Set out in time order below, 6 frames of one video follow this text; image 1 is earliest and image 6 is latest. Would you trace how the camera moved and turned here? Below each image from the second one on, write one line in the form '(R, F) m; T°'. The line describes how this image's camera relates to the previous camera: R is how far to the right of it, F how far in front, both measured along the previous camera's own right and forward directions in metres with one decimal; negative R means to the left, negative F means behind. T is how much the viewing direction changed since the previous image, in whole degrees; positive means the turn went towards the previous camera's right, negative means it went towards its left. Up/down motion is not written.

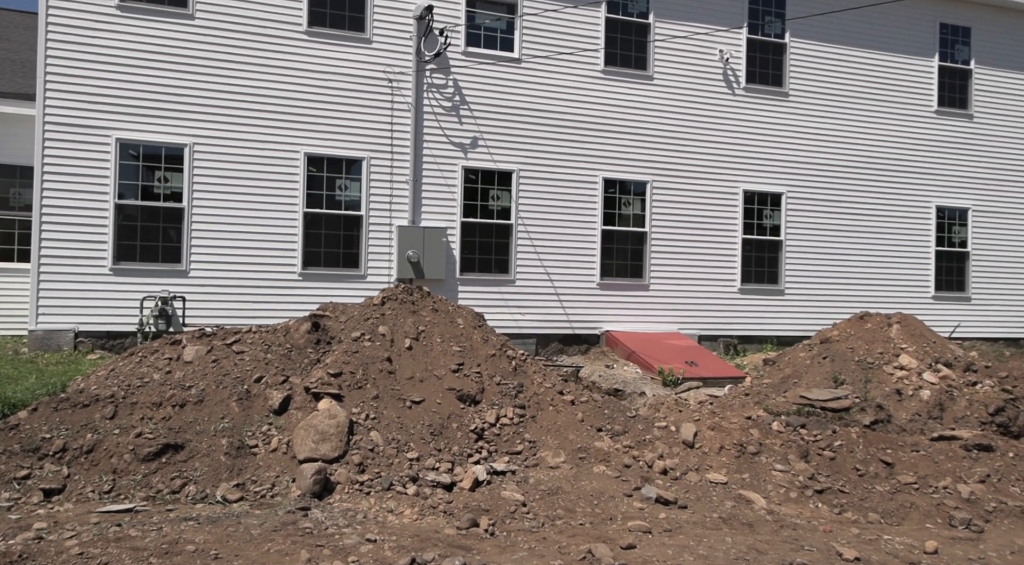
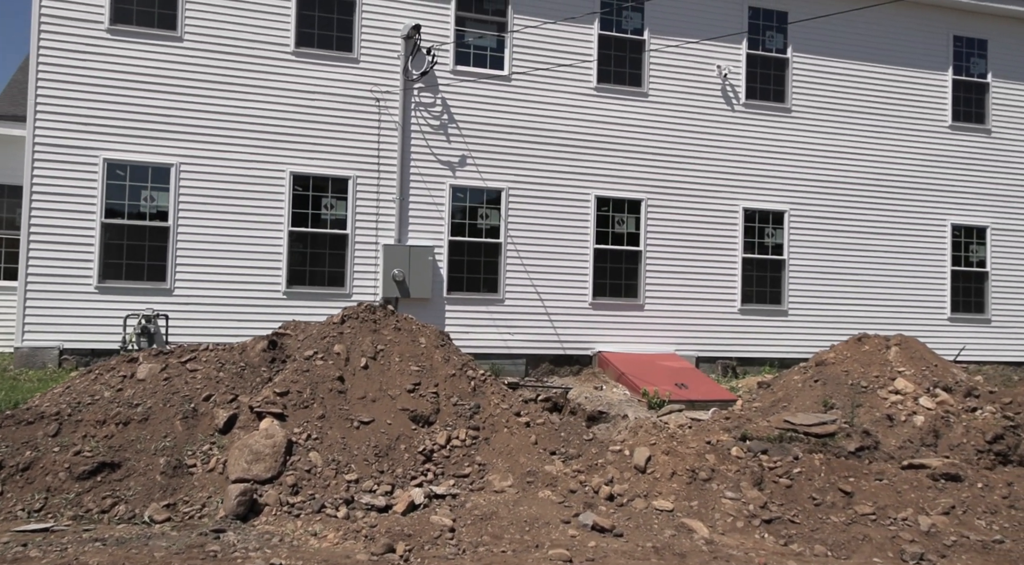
(+0.9, +0.3) m; -3°
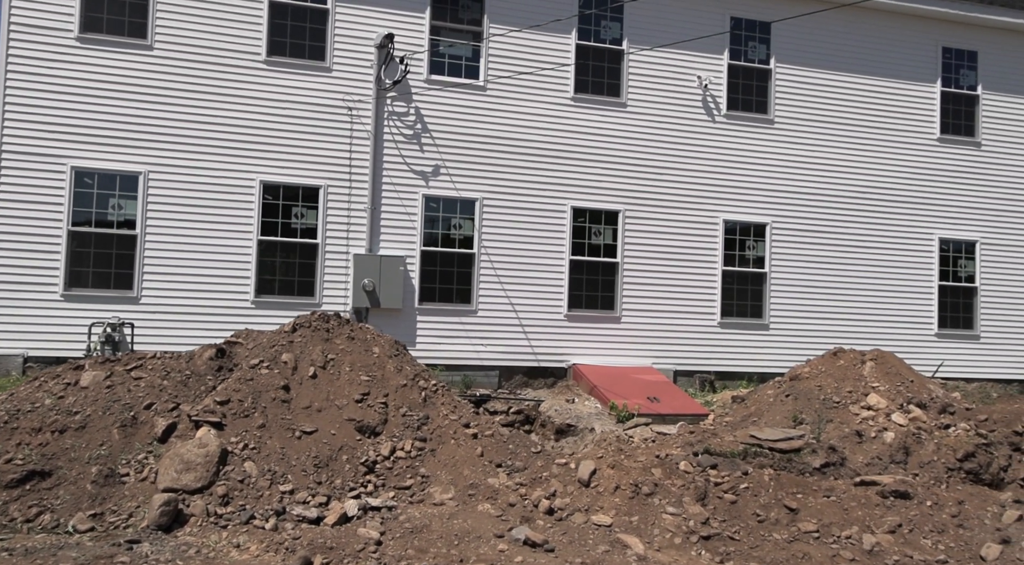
(+0.6, +0.2) m; -1°
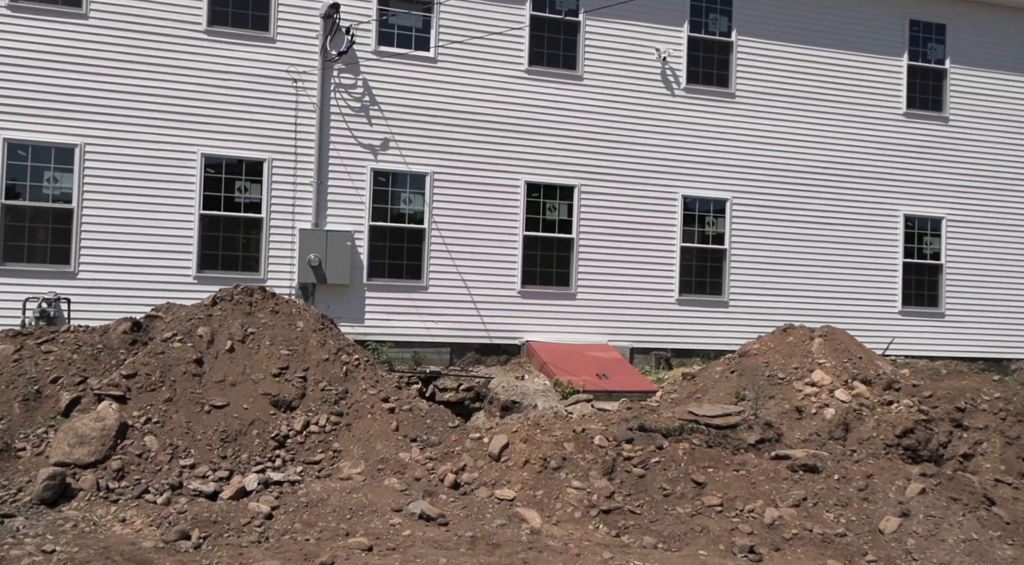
(+0.8, +0.2) m; 0°
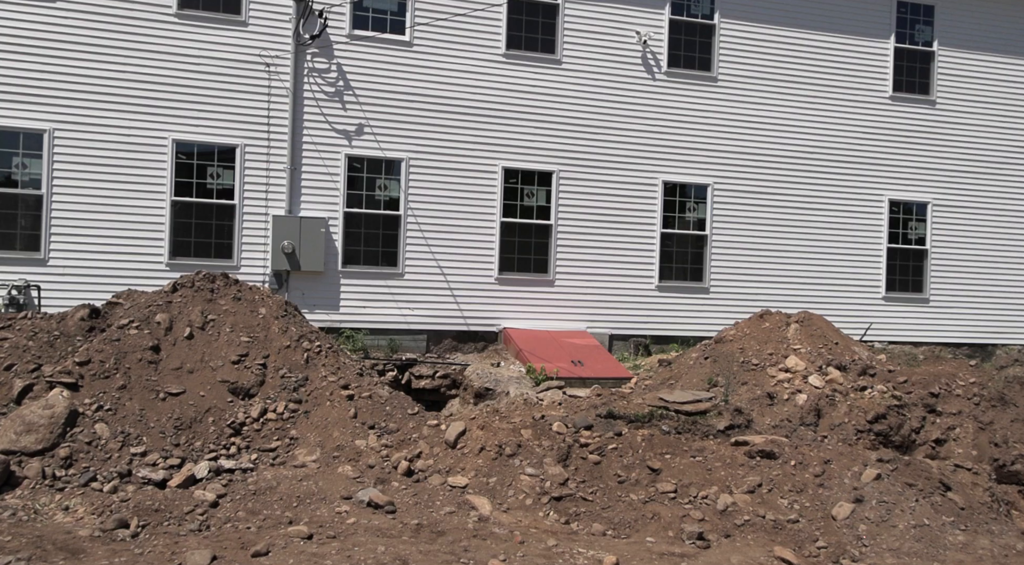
(+0.4, +0.1) m; 0°
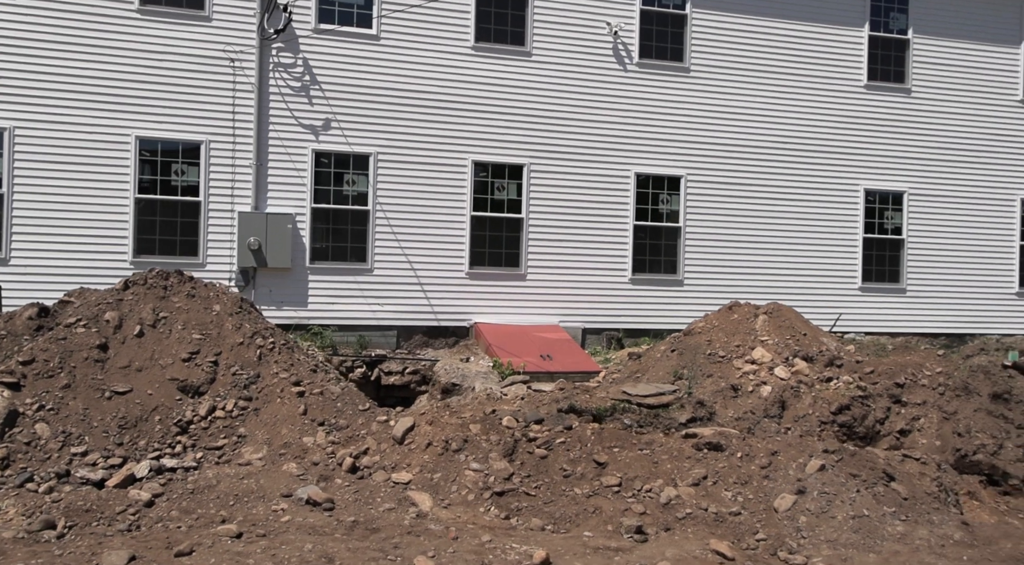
(+0.4, +0.1) m; 0°
